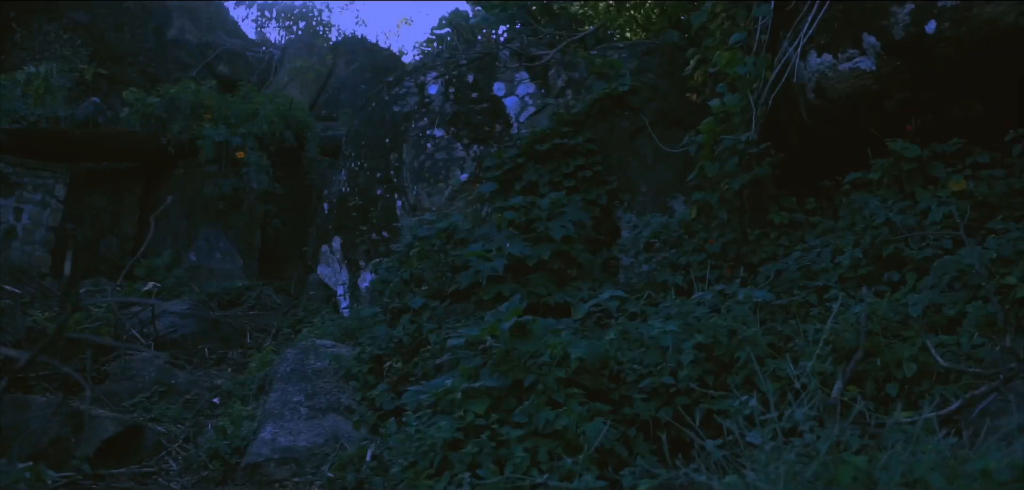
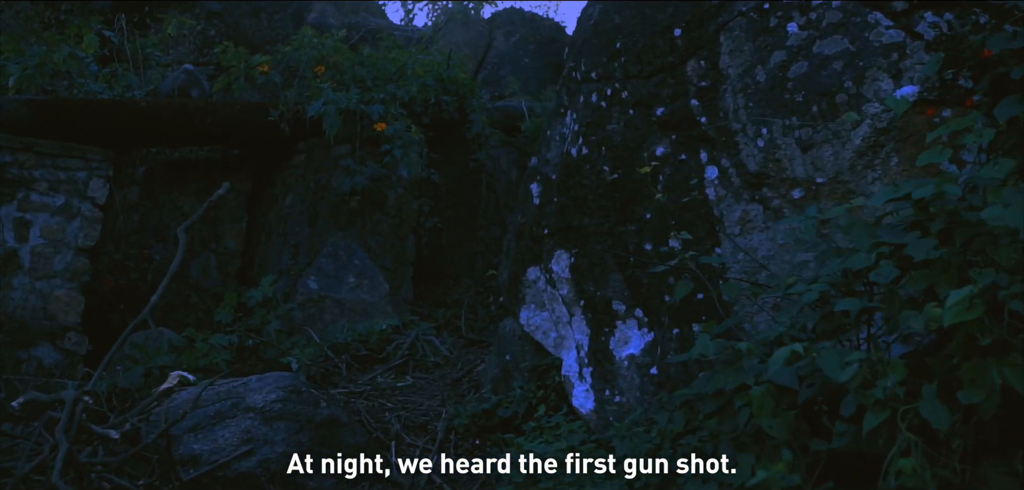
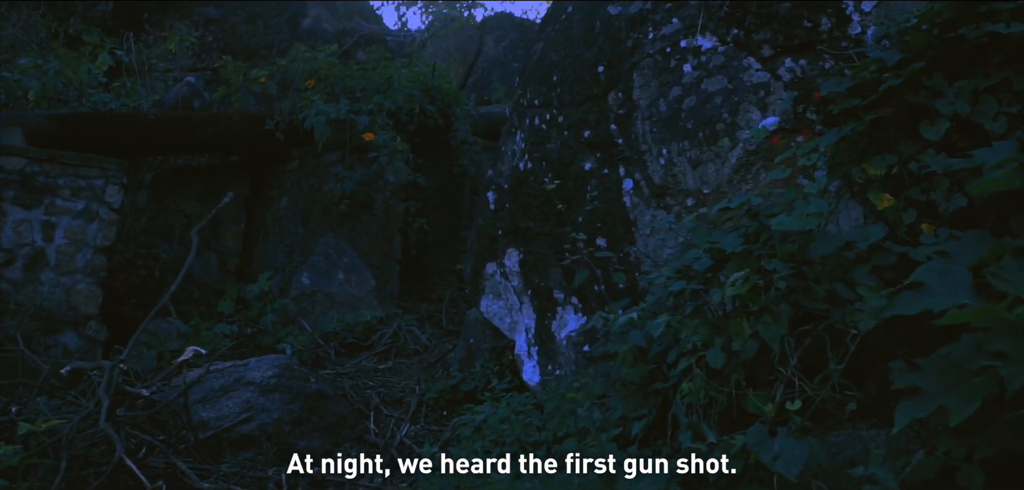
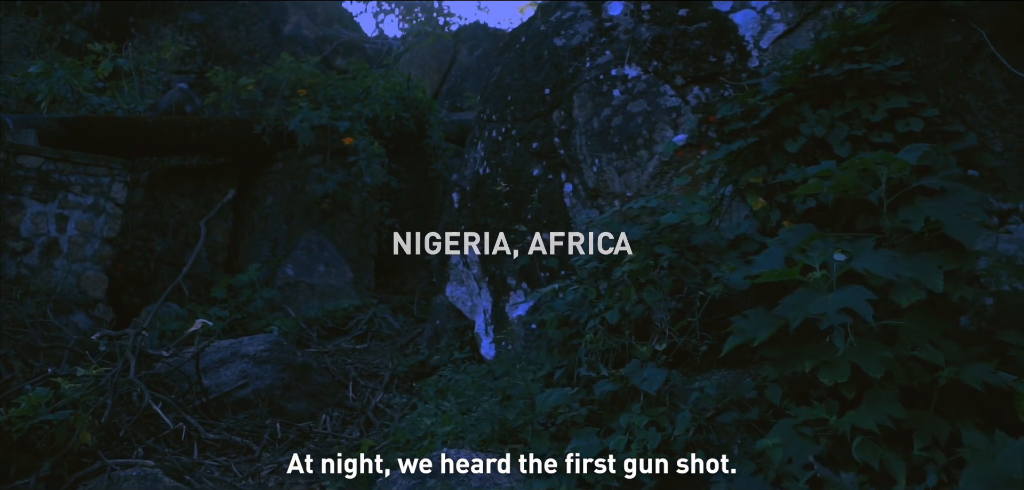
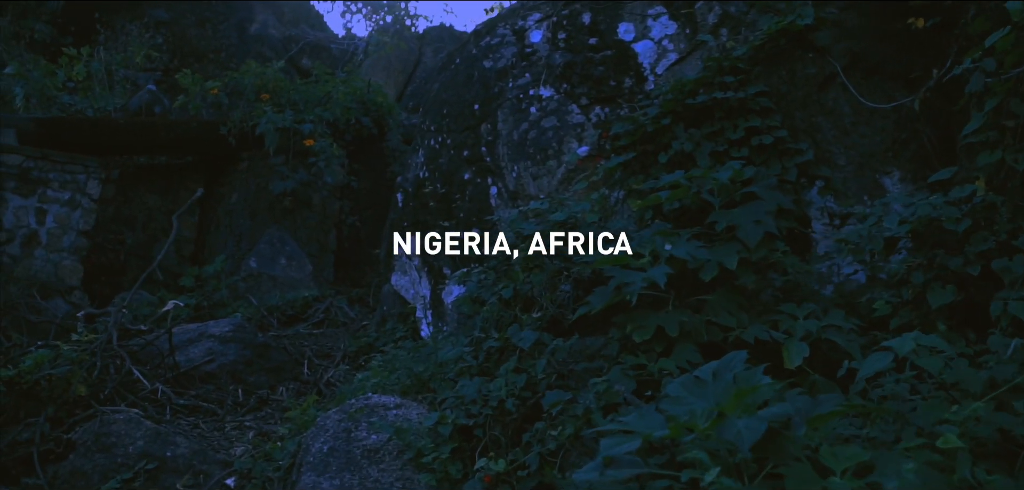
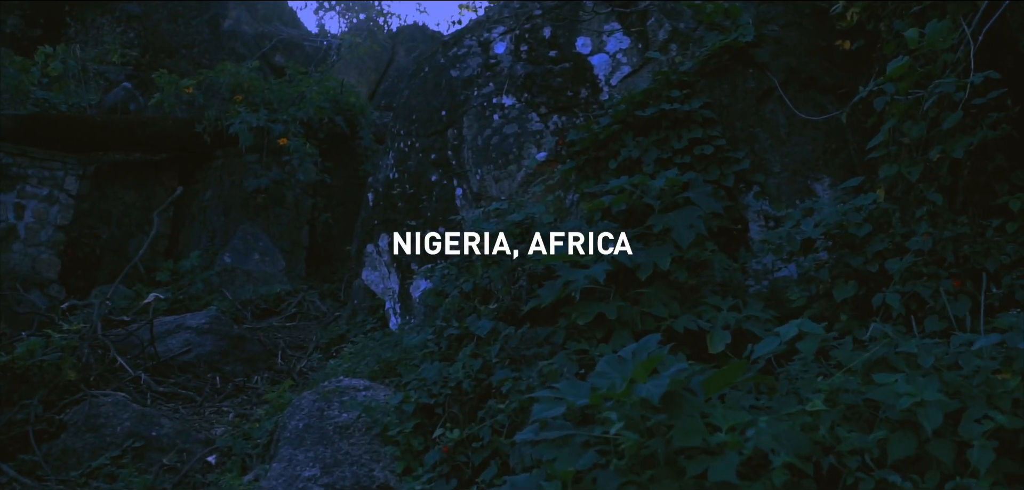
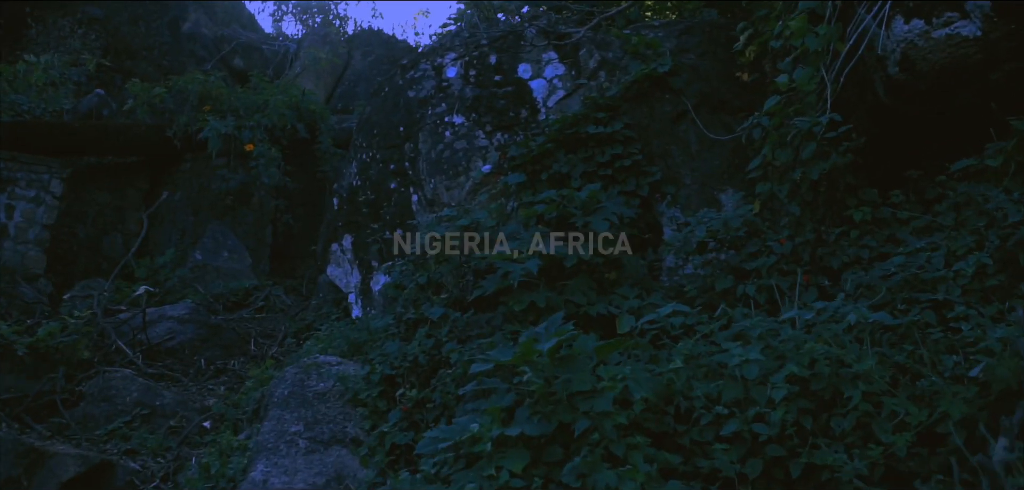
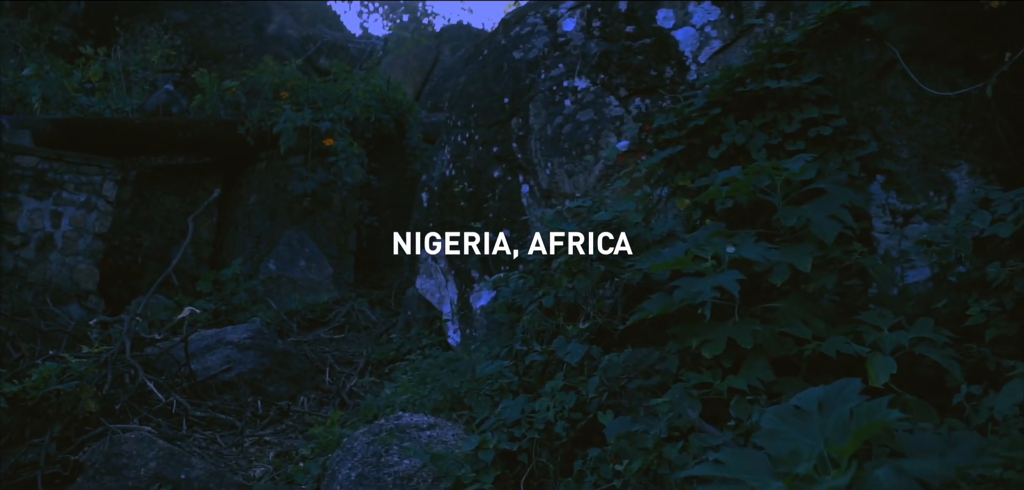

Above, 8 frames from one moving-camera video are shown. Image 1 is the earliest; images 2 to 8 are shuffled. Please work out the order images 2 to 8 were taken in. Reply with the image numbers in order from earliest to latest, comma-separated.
7, 6, 5, 8, 4, 3, 2
